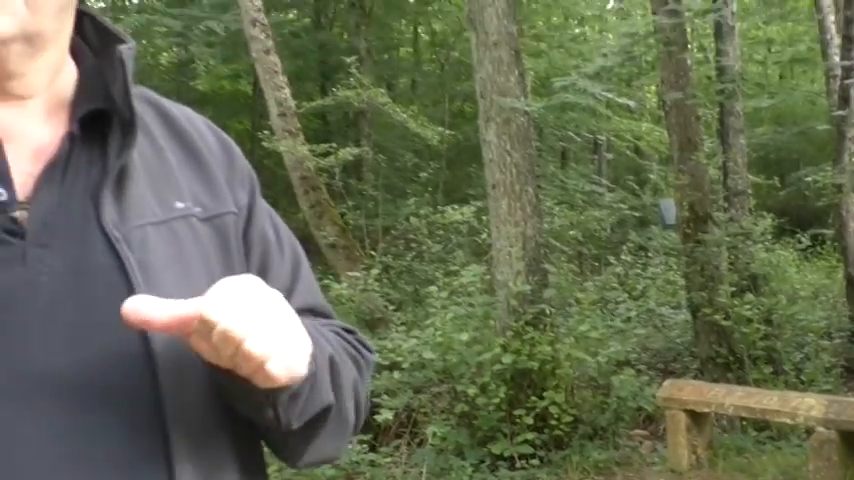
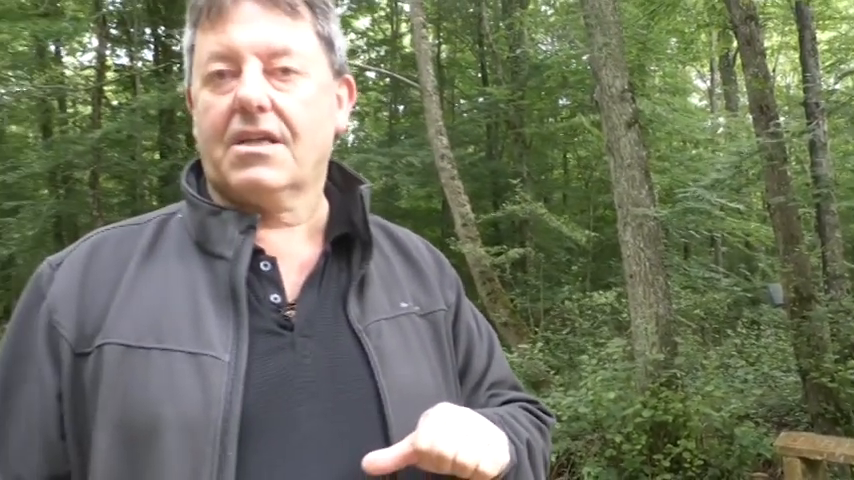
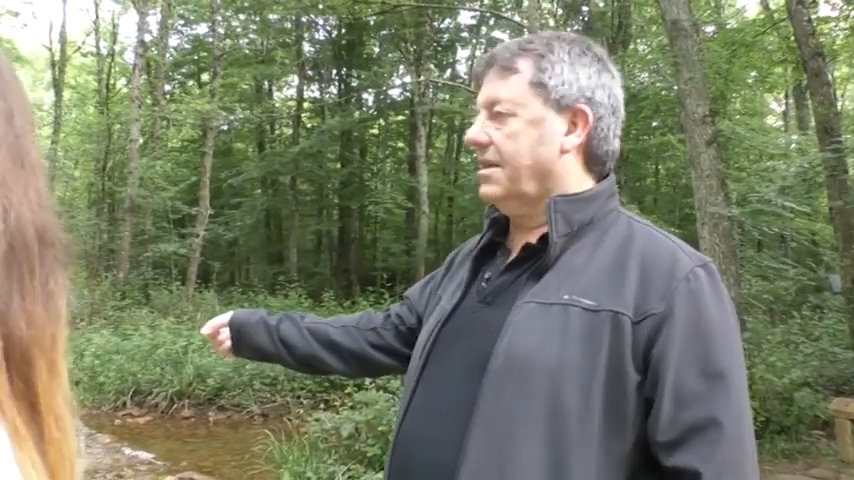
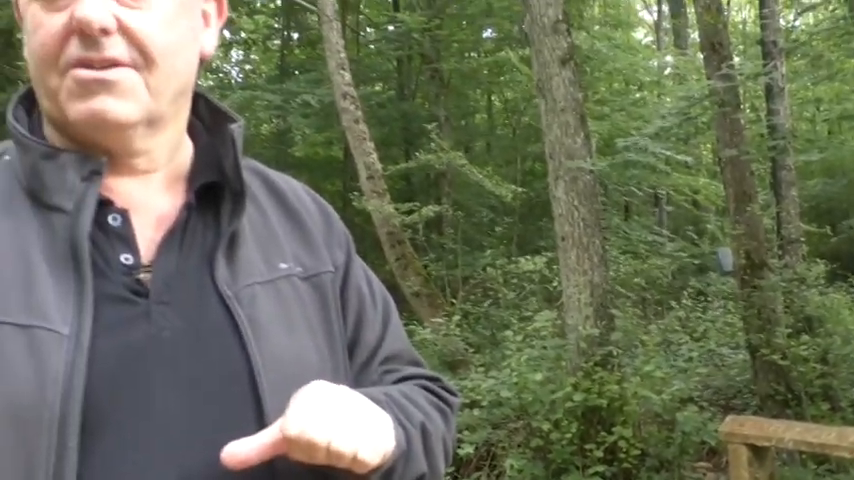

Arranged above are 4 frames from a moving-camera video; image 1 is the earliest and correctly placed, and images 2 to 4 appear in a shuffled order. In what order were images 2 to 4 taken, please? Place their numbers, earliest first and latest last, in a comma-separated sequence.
4, 2, 3
